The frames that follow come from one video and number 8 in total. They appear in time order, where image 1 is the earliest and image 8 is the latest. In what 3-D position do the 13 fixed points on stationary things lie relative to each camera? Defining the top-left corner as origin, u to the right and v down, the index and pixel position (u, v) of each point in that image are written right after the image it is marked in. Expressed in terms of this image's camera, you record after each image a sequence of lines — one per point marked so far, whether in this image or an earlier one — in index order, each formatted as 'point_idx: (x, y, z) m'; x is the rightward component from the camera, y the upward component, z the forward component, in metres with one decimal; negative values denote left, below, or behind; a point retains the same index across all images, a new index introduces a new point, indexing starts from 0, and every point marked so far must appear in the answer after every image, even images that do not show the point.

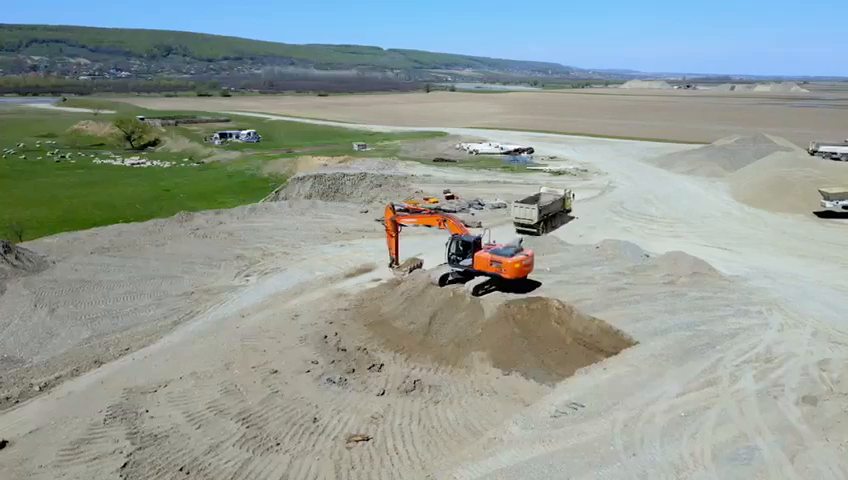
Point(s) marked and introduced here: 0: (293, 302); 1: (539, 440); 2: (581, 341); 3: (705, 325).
0: (-3.7, -1.8, +17.5) m
1: (+2.0, -3.3, +9.7) m
2: (+3.8, -2.4, +14.7) m
3: (+7.2, -2.2, +15.3) m
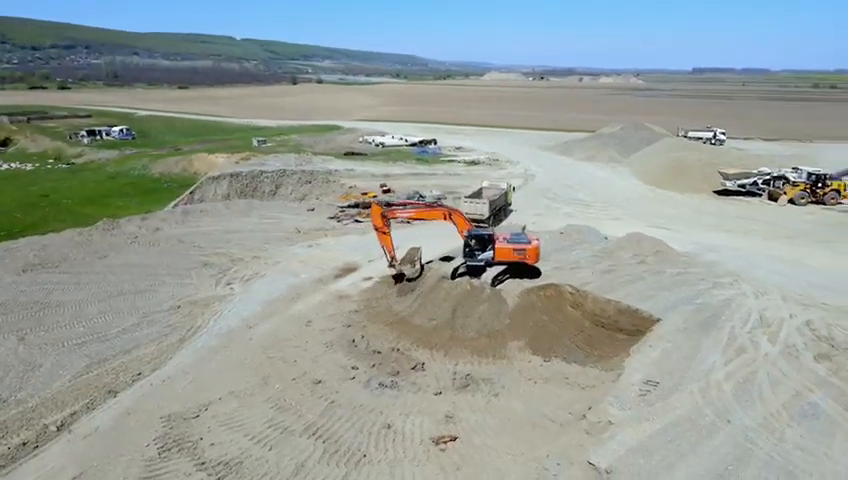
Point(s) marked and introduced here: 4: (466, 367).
0: (-3.4, -1.8, +16.6) m
1: (+3.8, -3.1, +10.2) m
2: (+4.5, -2.1, +15.5) m
3: (+7.6, -1.6, +16.7) m
4: (+0.9, -2.9, +13.8) m
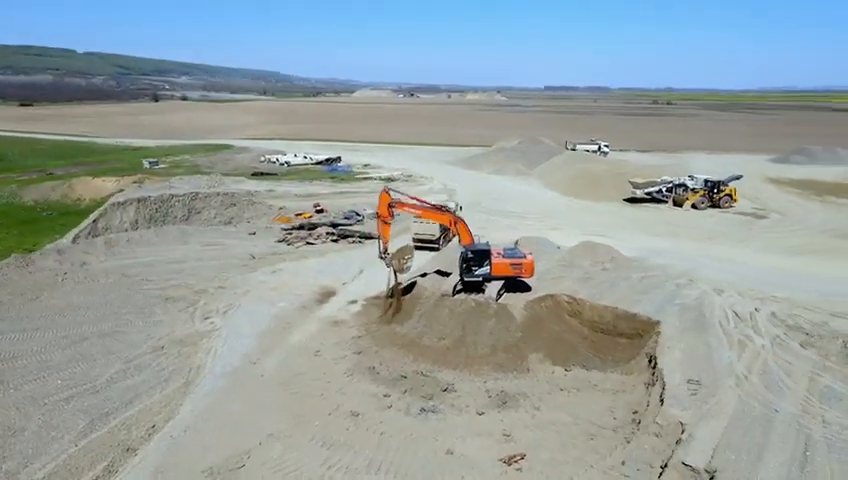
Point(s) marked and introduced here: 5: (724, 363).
0: (-3.3, -2.5, +15.7) m
1: (+5.2, -3.2, +10.8) m
2: (+4.7, -2.3, +16.1) m
3: (+7.5, -1.8, +18.0) m
4: (+1.6, -3.3, +13.8) m
5: (+6.5, -2.7, +13.1) m
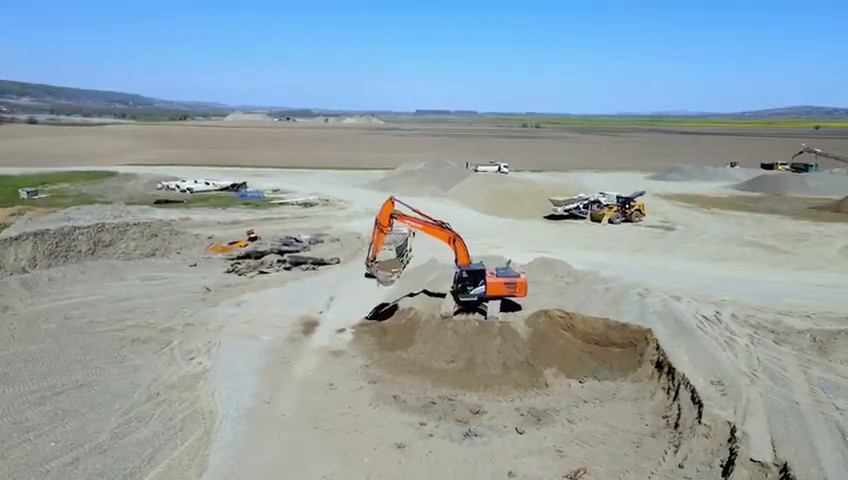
0: (-3.0, -3.2, +14.8) m
1: (+6.2, -3.4, +11.6) m
2: (+4.7, -2.7, +16.8) m
3: (+7.1, -2.1, +19.1) m
4: (+2.2, -3.7, +13.8) m
5: (+7.1, -2.9, +14.2) m
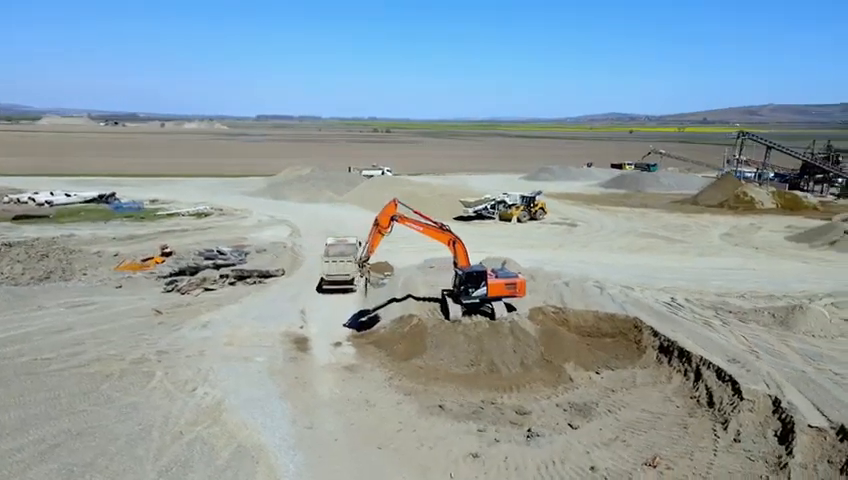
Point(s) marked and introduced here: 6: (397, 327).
0: (-2.2, -3.4, +13.8) m
1: (+7.5, -3.1, +12.9) m
2: (+4.8, -2.6, +17.5) m
3: (+6.5, -2.0, +20.4) m
4: (+3.1, -3.6, +14.1) m
5: (+7.7, -2.6, +15.6) m
6: (-0.8, -2.4, +16.8) m
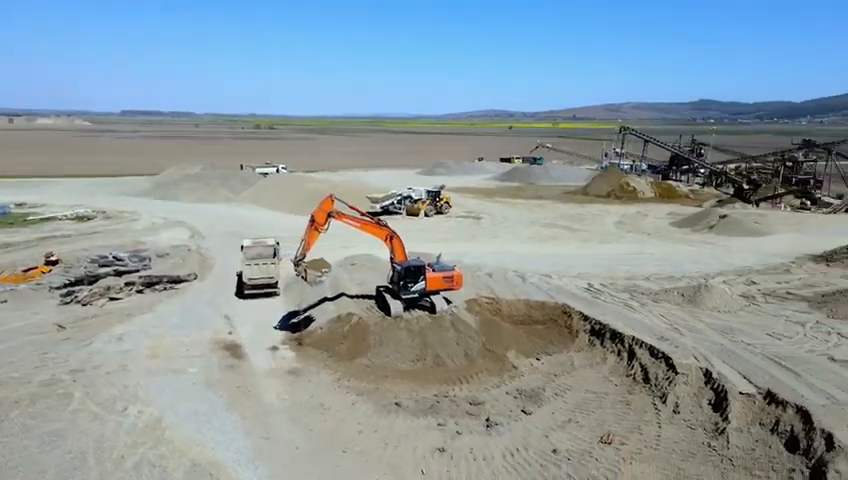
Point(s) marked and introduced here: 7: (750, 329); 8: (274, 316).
0: (-3.2, -3.4, +13.1) m
1: (+6.5, -2.8, +14.0) m
2: (+2.9, -2.4, +18.0) m
3: (+4.1, -1.6, +21.2) m
4: (+1.9, -3.4, +14.3) m
5: (+6.2, -2.3, +16.7) m
6: (-2.4, -2.3, +16.3) m
7: (+8.9, -2.4, +16.6) m
8: (-4.6, -2.3, +18.4) m
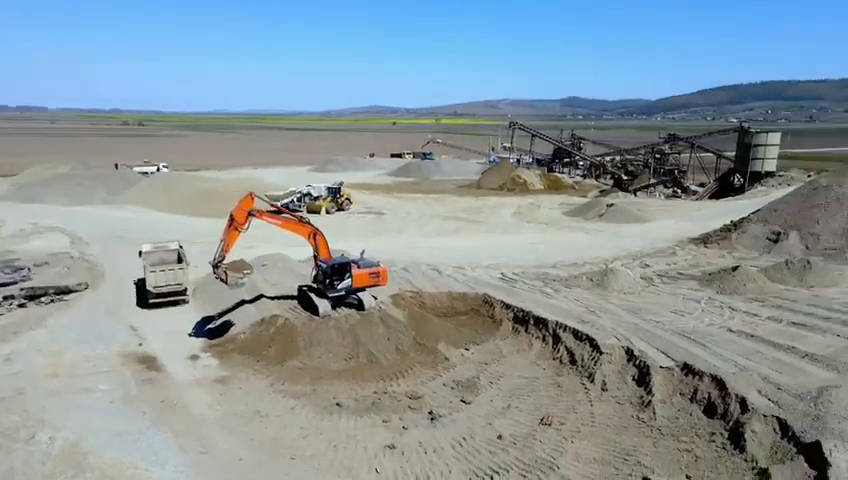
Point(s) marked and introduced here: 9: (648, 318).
0: (-4.4, -3.4, +12.3) m
1: (+4.9, -2.4, +14.9) m
2: (+0.7, -2.1, +18.3) m
3: (+1.2, -1.4, +21.5) m
4: (+0.4, -3.3, +14.4) m
5: (+4.1, -1.9, +17.5) m
6: (-4.2, -2.3, +15.6) m
7: (+6.8, -2.0, +17.9) m
8: (-6.8, -2.4, +17.3) m
9: (+6.1, -2.2, +16.7) m
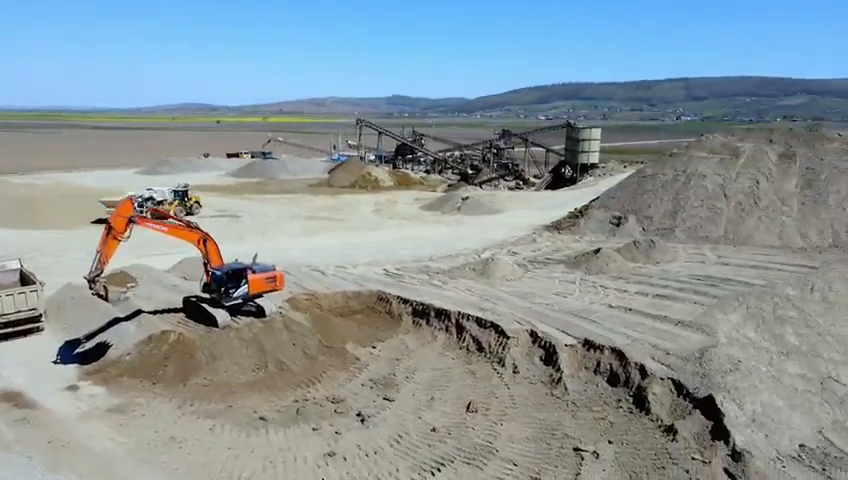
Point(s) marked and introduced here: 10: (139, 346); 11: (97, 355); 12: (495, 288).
0: (-5.6, -3.6, +10.8) m
1: (+2.6, -2.2, +15.8) m
2: (-2.4, -2.1, +17.9) m
3: (-2.8, -1.3, +21.2) m
4: (-1.6, -3.2, +14.1) m
5: (+1.2, -1.7, +18.1) m
6: (-6.4, -2.5, +14.0) m
7: (+3.6, -1.6, +19.2) m
8: (-9.3, -2.7, +15.0) m
9: (+3.3, -1.8, +17.8) m
10: (-6.7, -2.5, +14.3) m
11: (-7.7, -2.7, +14.3) m
12: (+2.3, -1.5, +19.4) m
